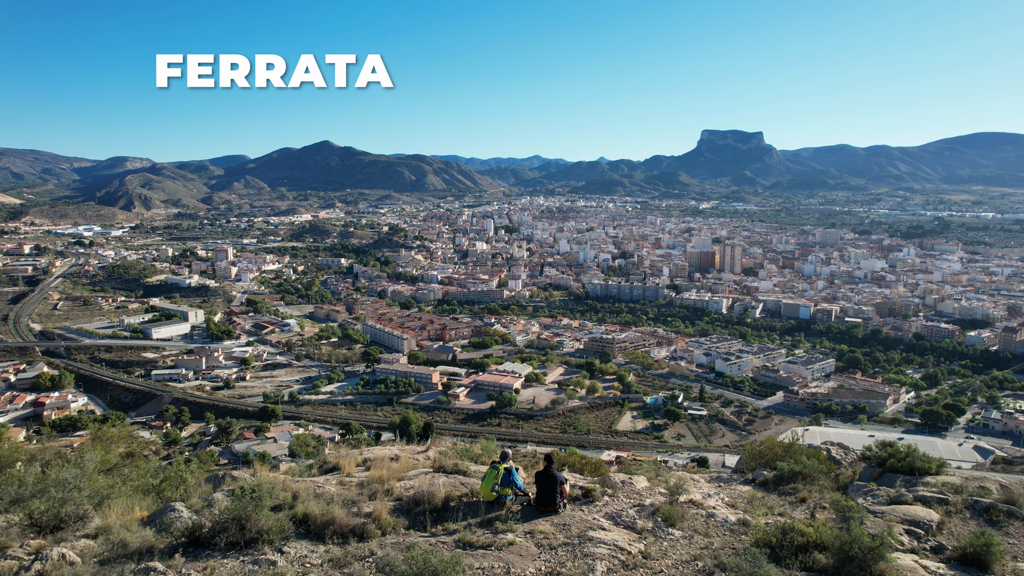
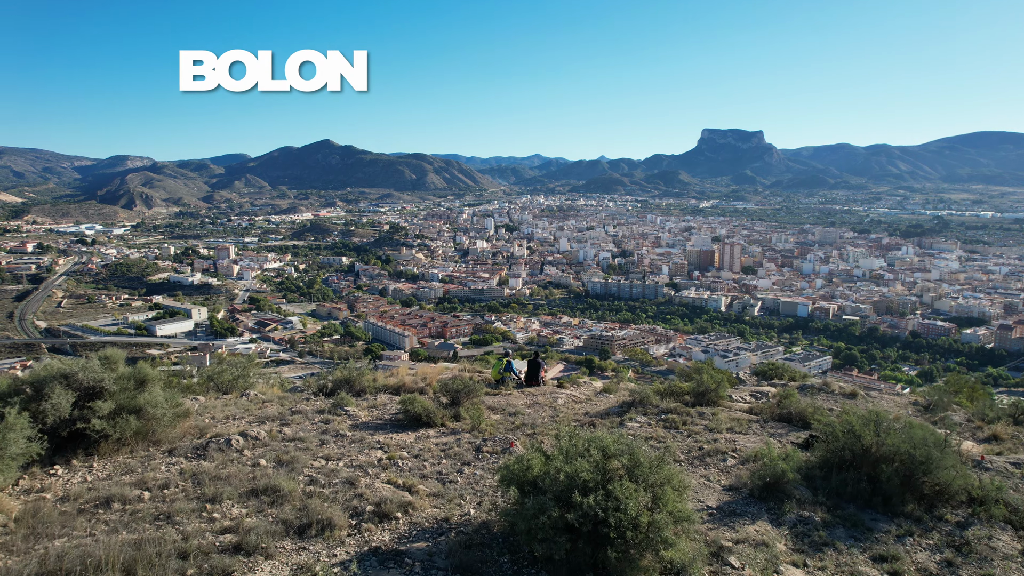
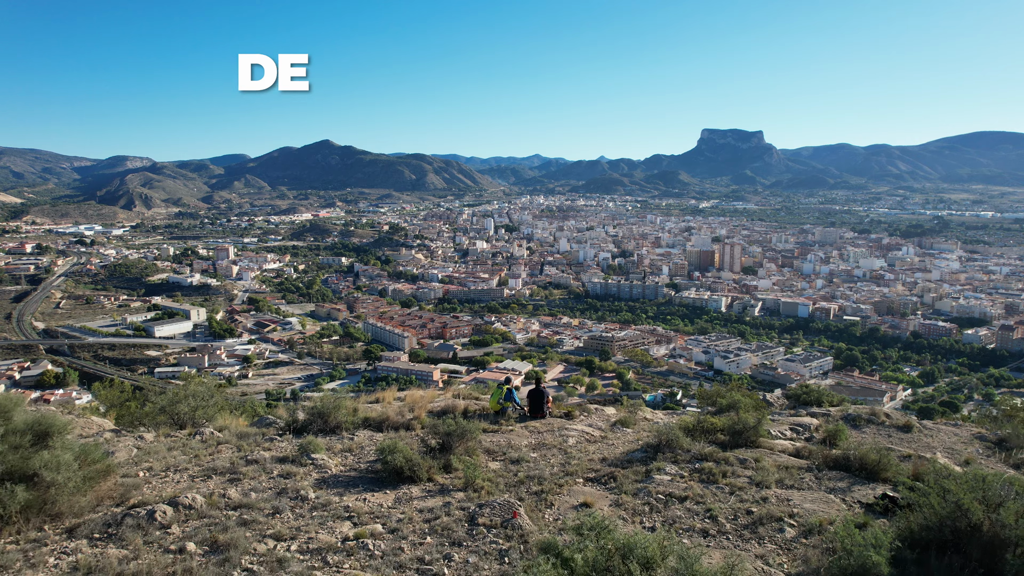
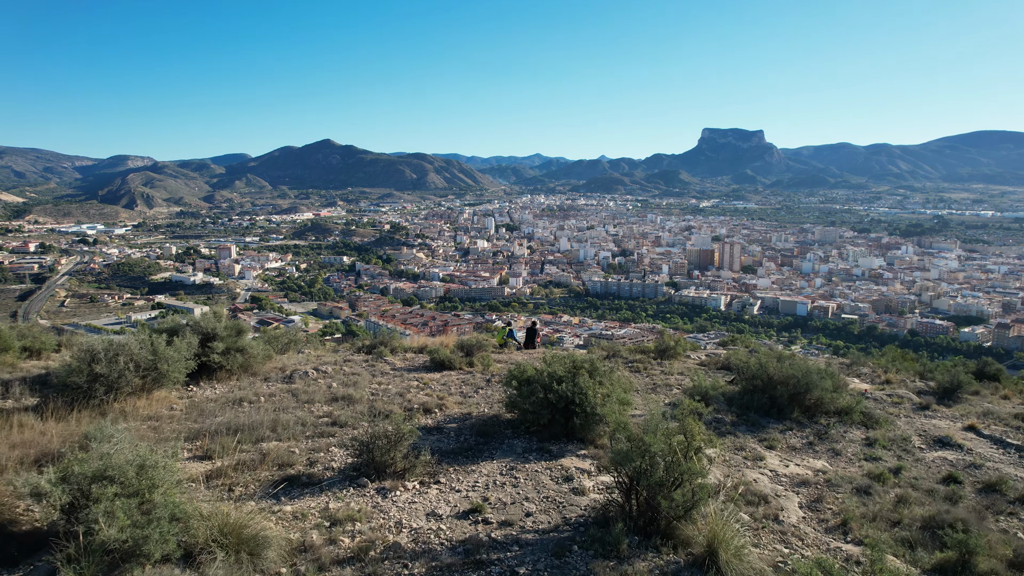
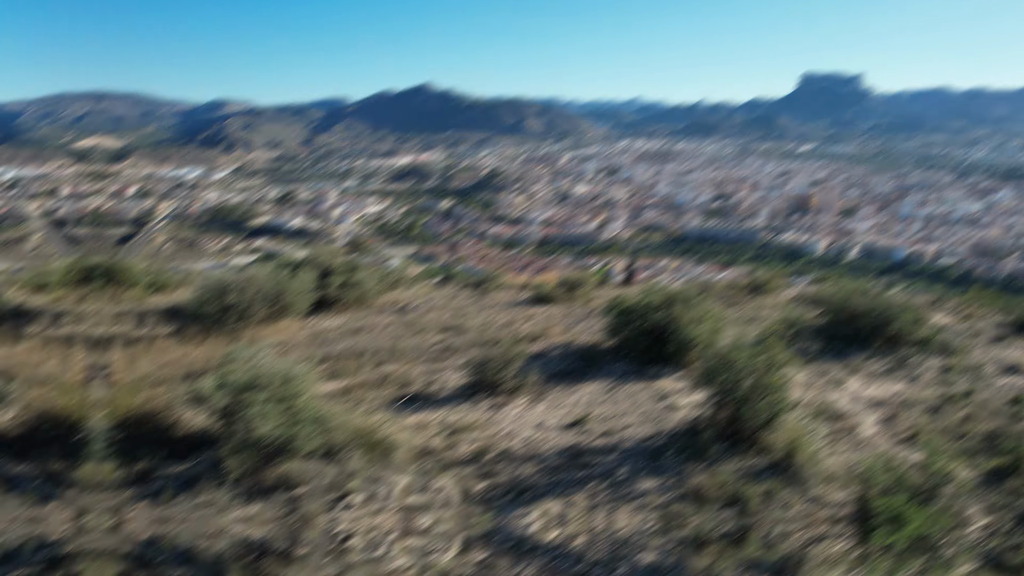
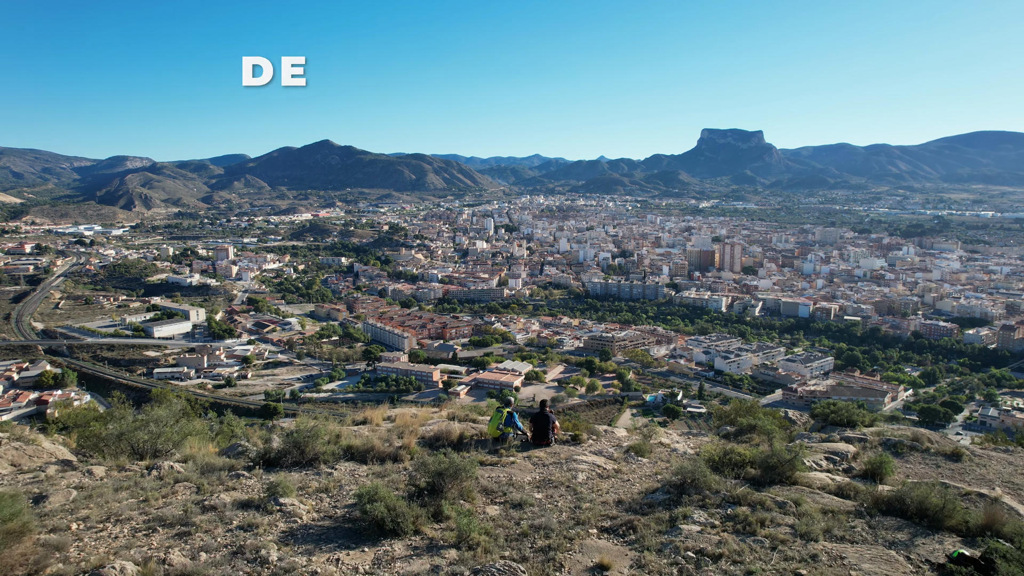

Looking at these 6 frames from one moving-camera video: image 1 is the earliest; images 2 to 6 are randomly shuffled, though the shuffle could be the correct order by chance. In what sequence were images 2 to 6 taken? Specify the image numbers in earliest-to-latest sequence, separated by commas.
6, 3, 2, 4, 5
